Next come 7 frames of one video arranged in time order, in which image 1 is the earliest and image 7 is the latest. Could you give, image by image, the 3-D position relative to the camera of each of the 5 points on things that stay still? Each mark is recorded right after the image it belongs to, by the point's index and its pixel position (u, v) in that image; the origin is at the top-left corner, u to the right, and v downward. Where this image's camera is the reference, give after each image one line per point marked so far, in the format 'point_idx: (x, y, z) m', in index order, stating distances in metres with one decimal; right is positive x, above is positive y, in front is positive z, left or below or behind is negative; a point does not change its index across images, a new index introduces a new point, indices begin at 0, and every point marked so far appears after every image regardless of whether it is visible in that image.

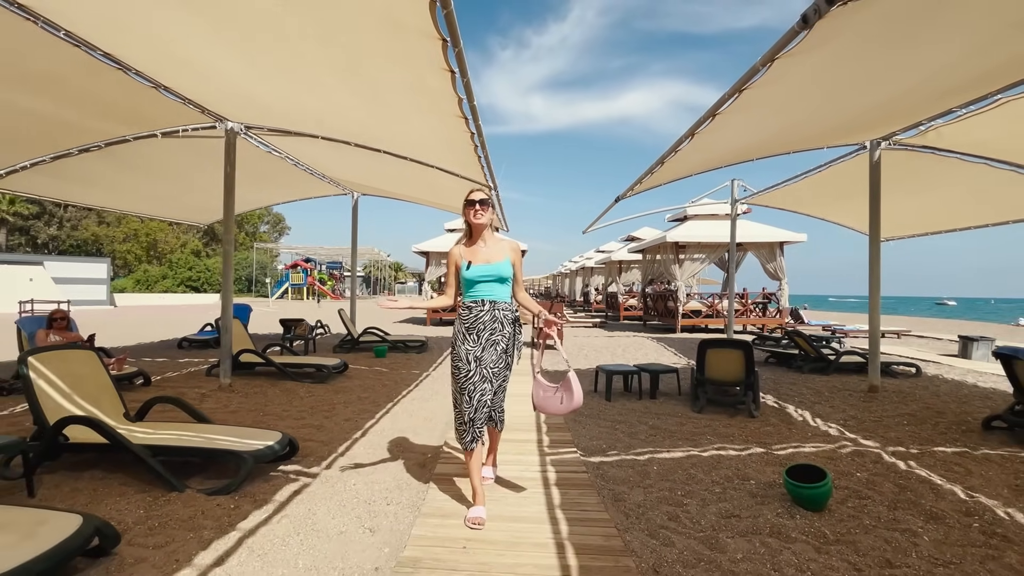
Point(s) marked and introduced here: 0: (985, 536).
0: (+2.9, -1.5, +3.0) m
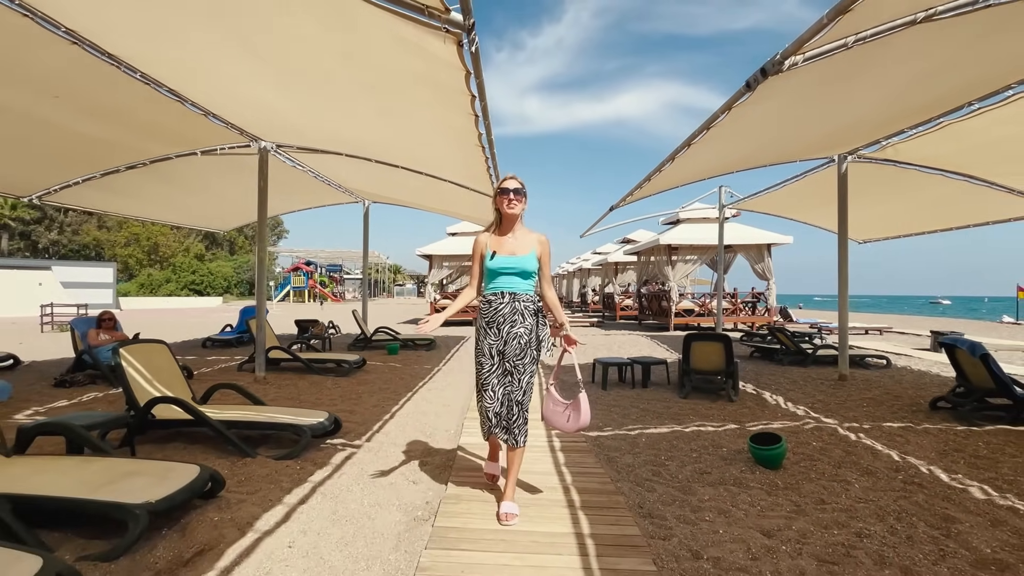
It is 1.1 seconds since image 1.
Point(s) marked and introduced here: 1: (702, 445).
0: (+3.0, -1.5, +3.7) m
1: (+1.8, -1.5, +4.5) m
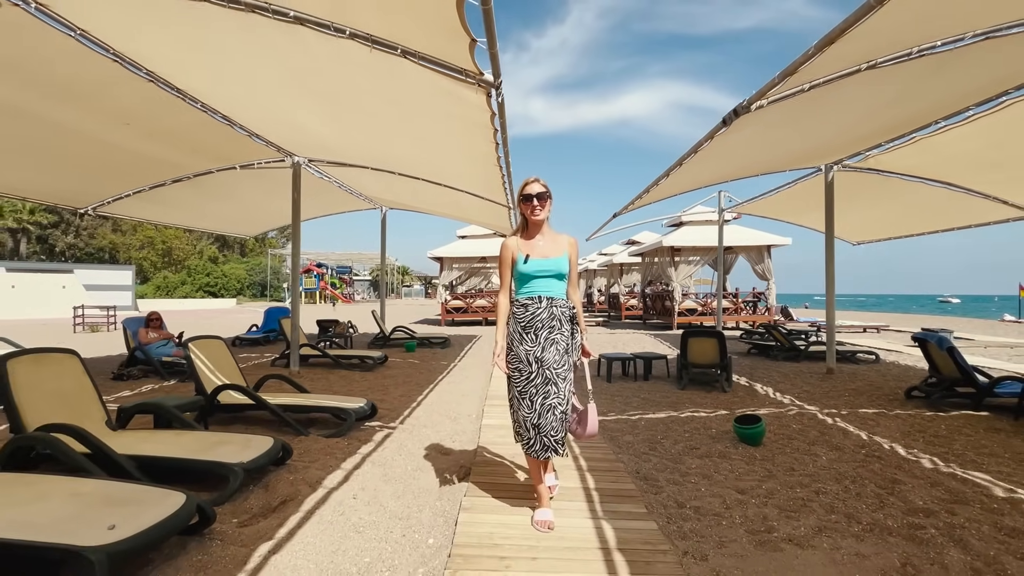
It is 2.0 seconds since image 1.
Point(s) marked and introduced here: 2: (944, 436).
0: (+3.1, -1.5, +4.3) m
1: (+1.9, -1.5, +5.1) m
2: (+4.3, -1.5, +4.9) m
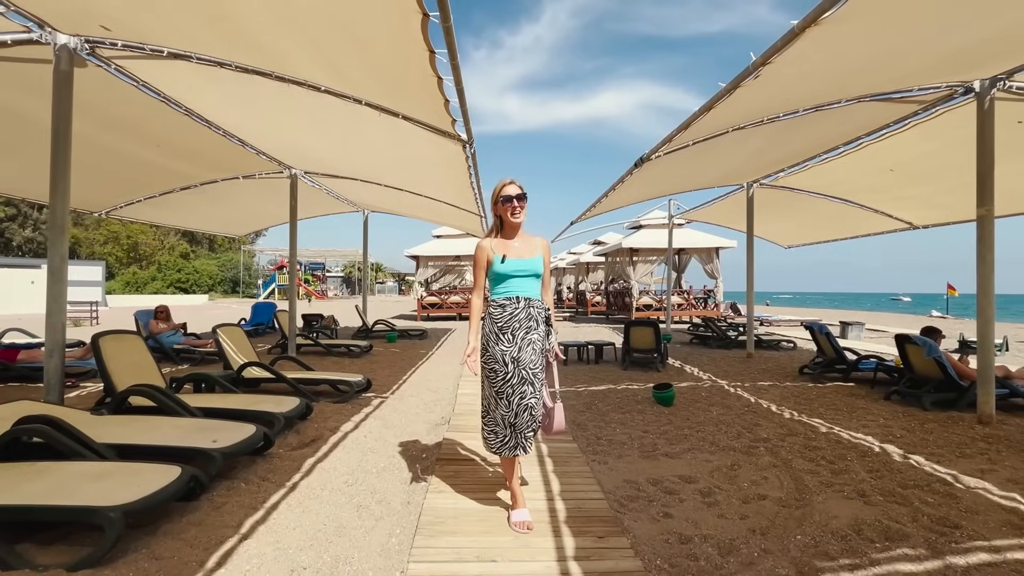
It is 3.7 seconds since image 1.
0: (+2.8, -1.5, +5.8) m
1: (+1.5, -1.4, +6.5) m
2: (+3.9, -1.5, +6.4) m
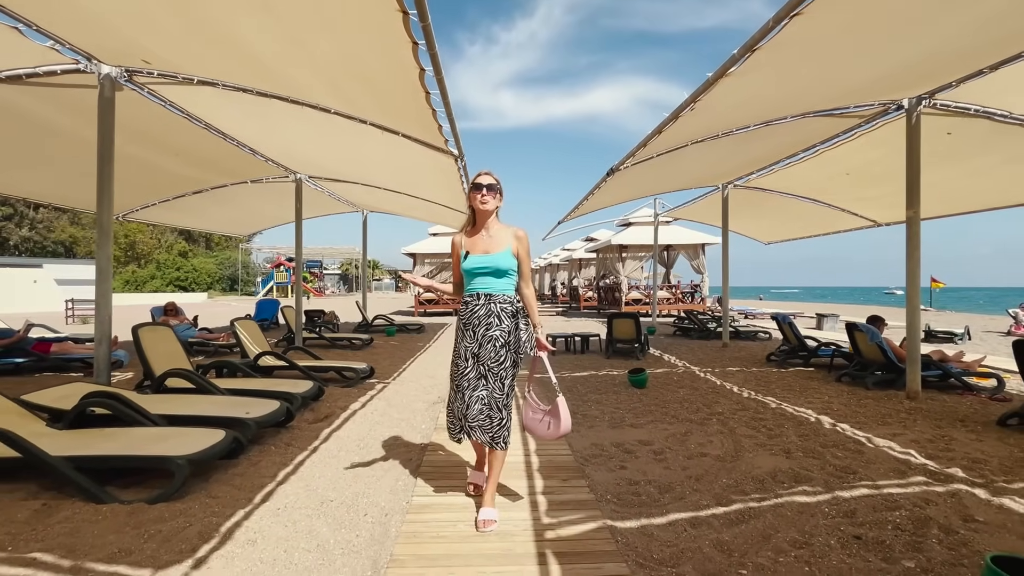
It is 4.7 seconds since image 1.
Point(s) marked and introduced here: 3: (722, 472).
0: (+2.6, -1.4, +6.5) m
1: (+1.4, -1.4, +7.2) m
2: (+3.8, -1.4, +7.1) m
3: (+1.6, -1.4, +3.7) m
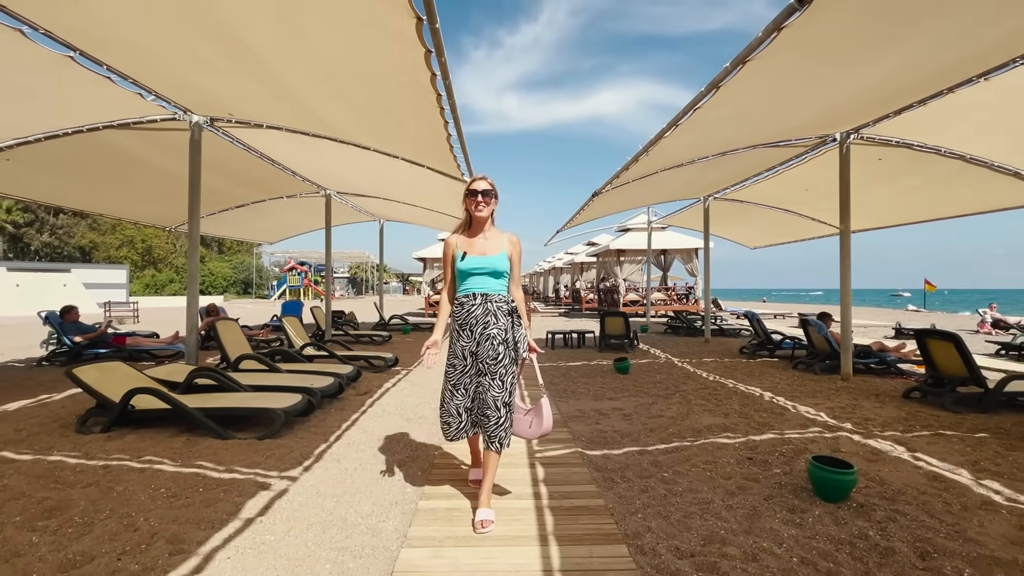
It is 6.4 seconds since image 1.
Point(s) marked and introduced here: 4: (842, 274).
0: (+2.7, -1.4, +7.7) m
1: (+1.4, -1.4, +8.4) m
2: (+3.9, -1.4, +8.3) m
3: (+1.6, -1.4, +4.9) m
4: (+4.6, +0.2, +6.7) m
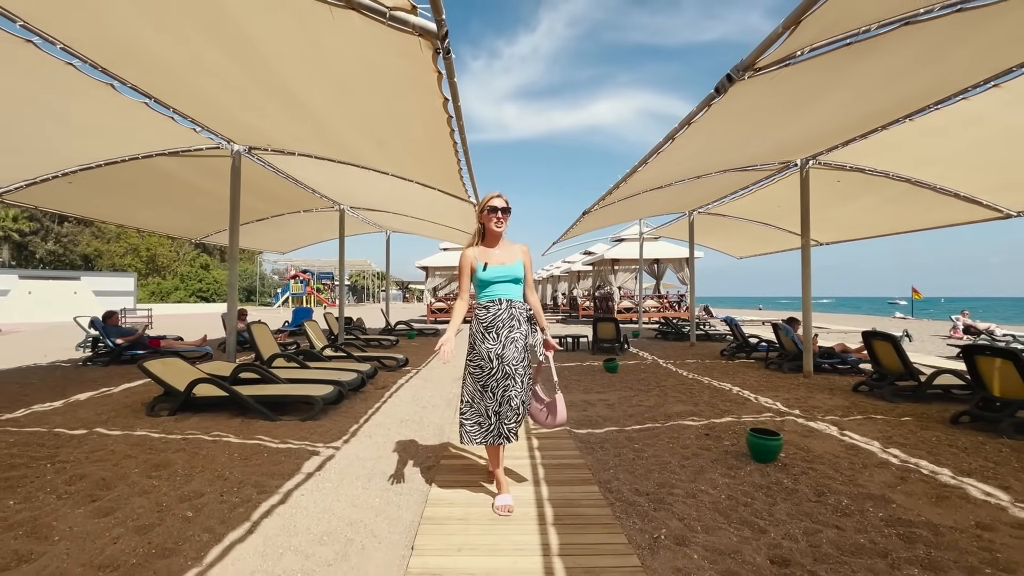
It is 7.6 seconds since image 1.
0: (+2.7, -1.5, +8.5) m
1: (+1.4, -1.5, +9.3) m
2: (+3.8, -1.5, +9.2) m
3: (+1.6, -1.5, +5.8) m
4: (+4.6, +0.1, +7.6) m
